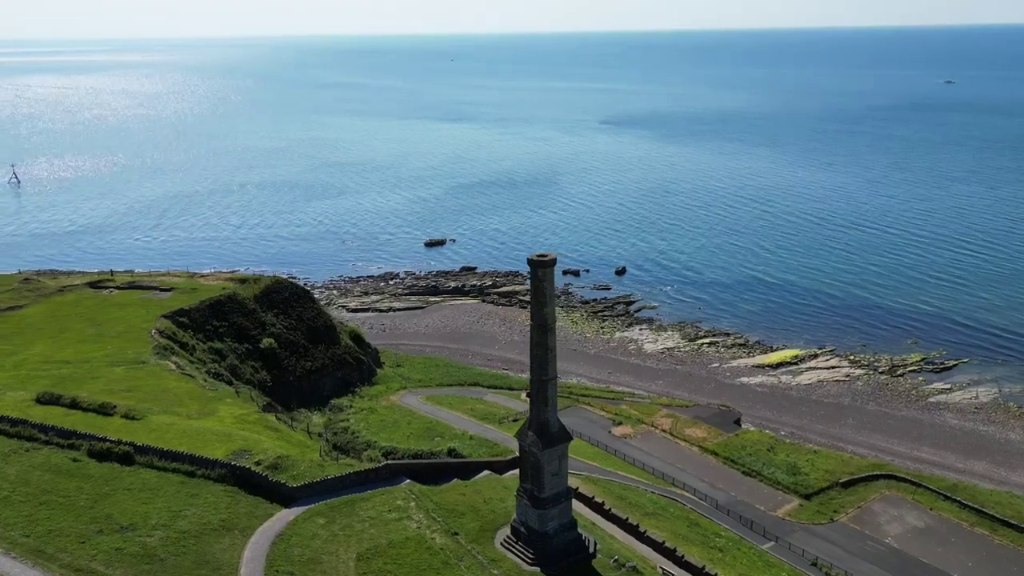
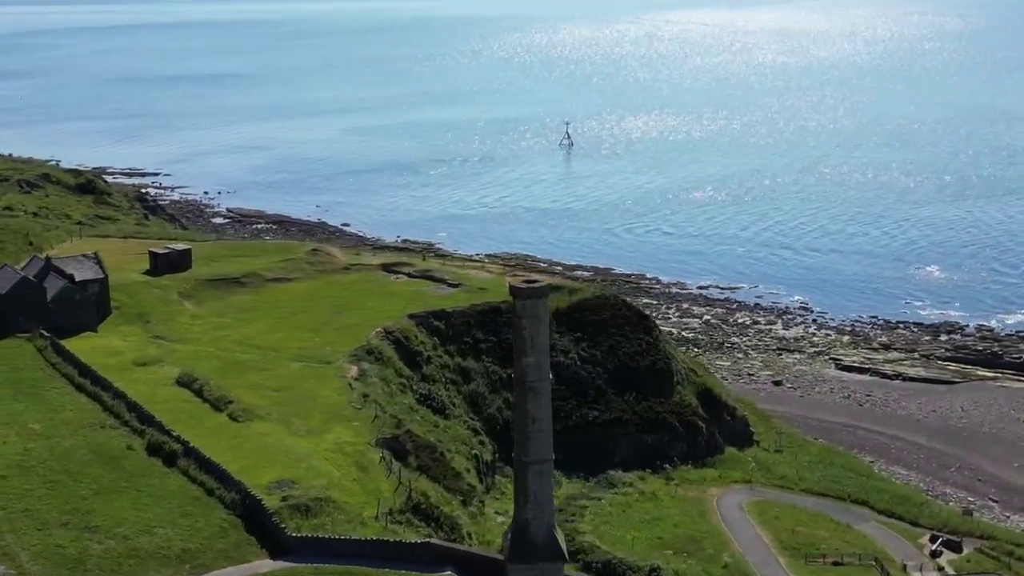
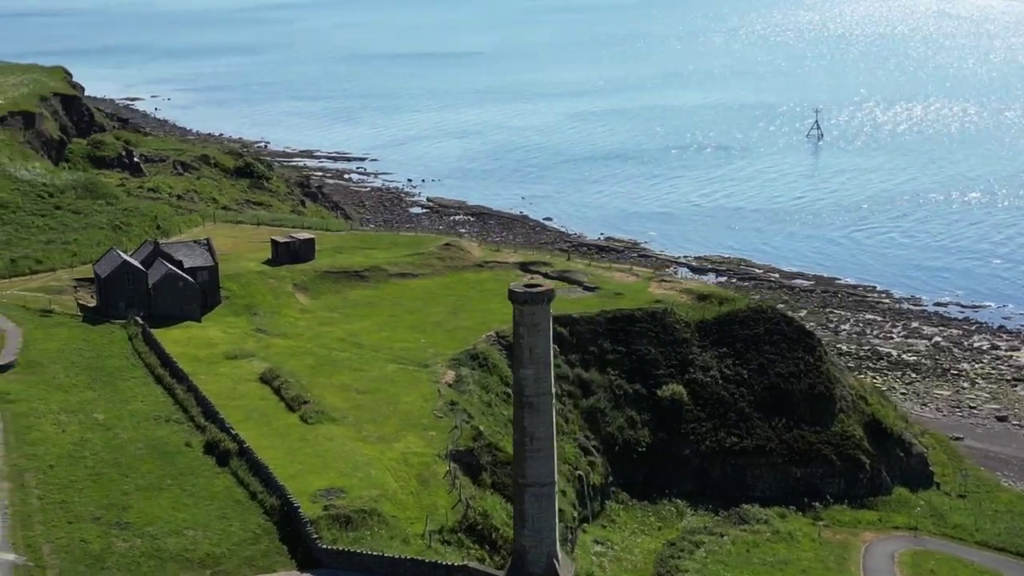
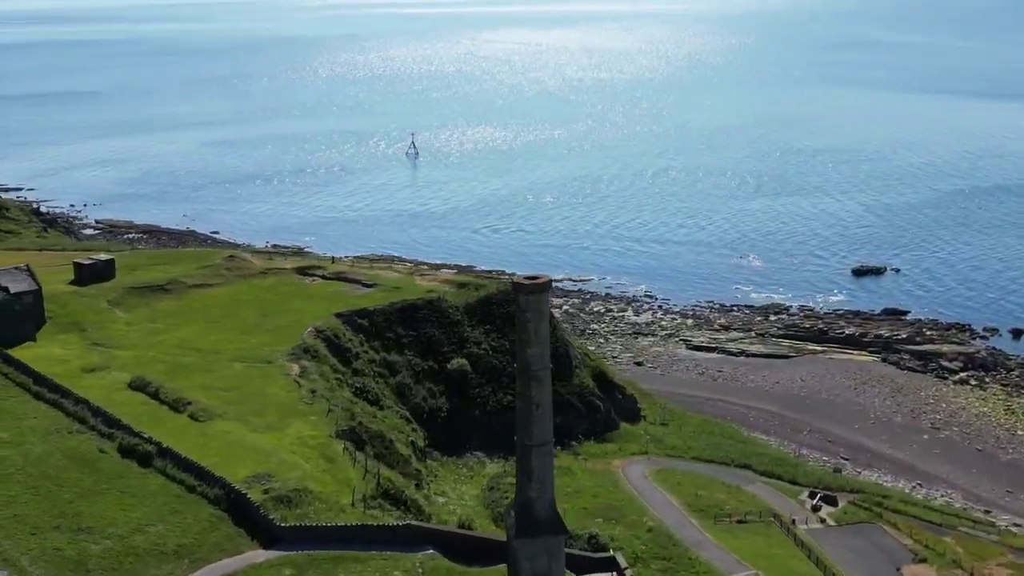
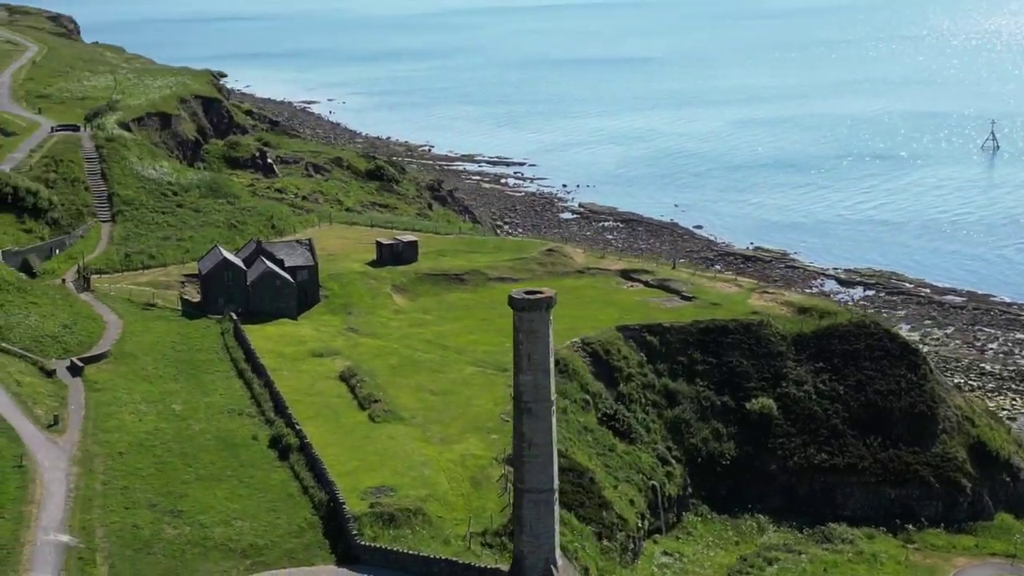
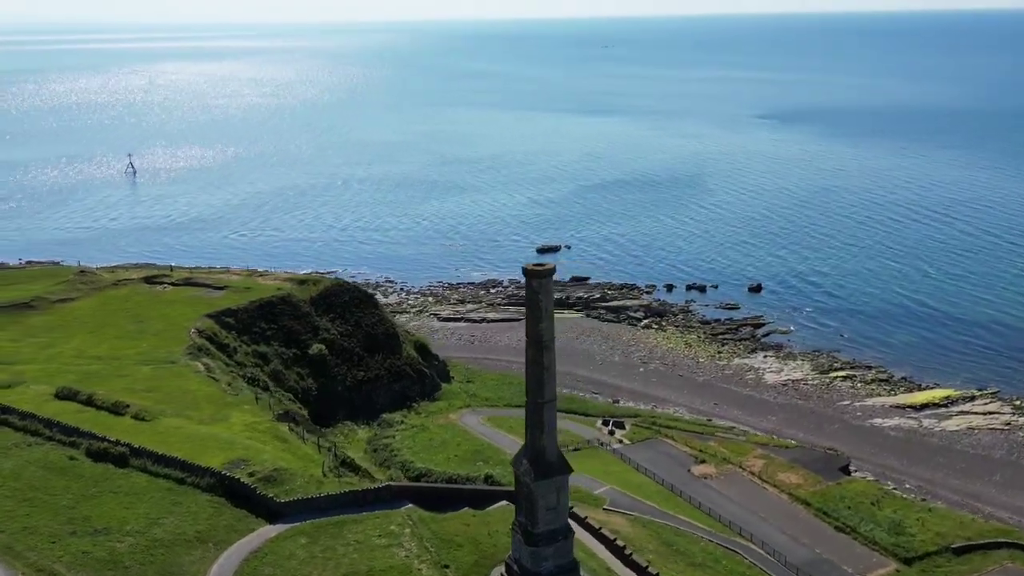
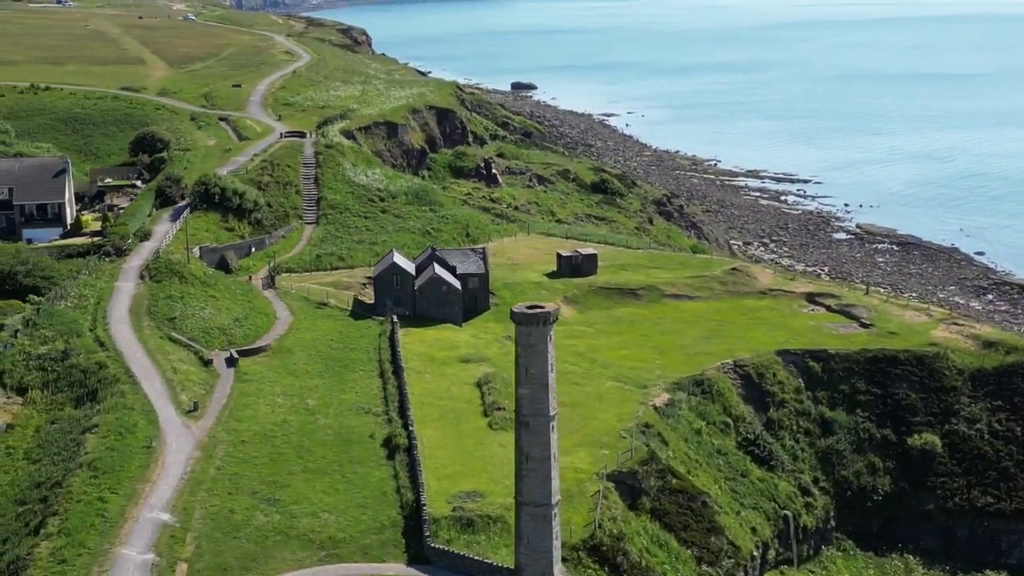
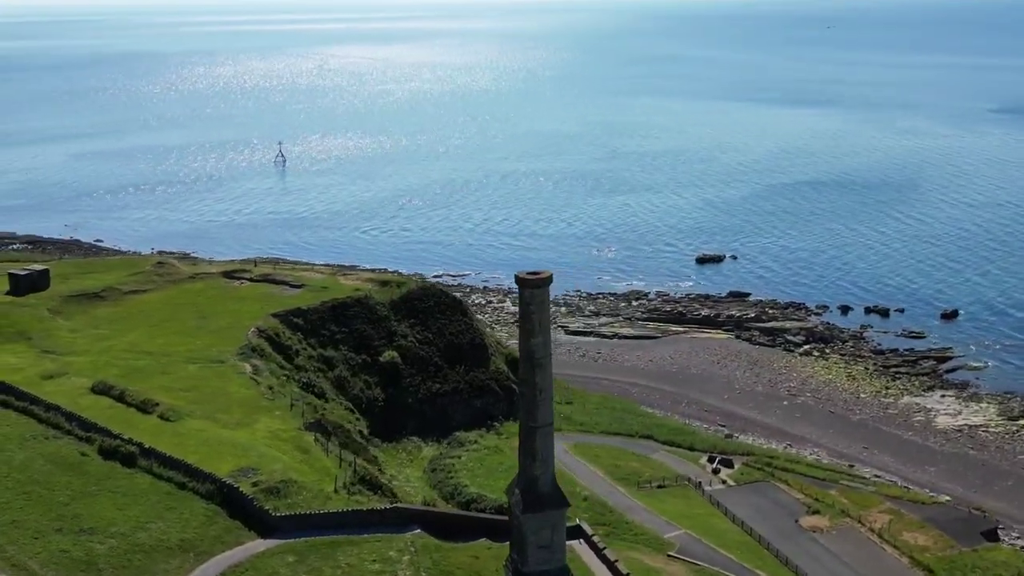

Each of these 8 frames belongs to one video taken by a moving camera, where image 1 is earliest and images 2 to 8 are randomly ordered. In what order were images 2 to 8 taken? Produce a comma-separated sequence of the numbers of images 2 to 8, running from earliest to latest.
6, 8, 4, 2, 3, 5, 7
